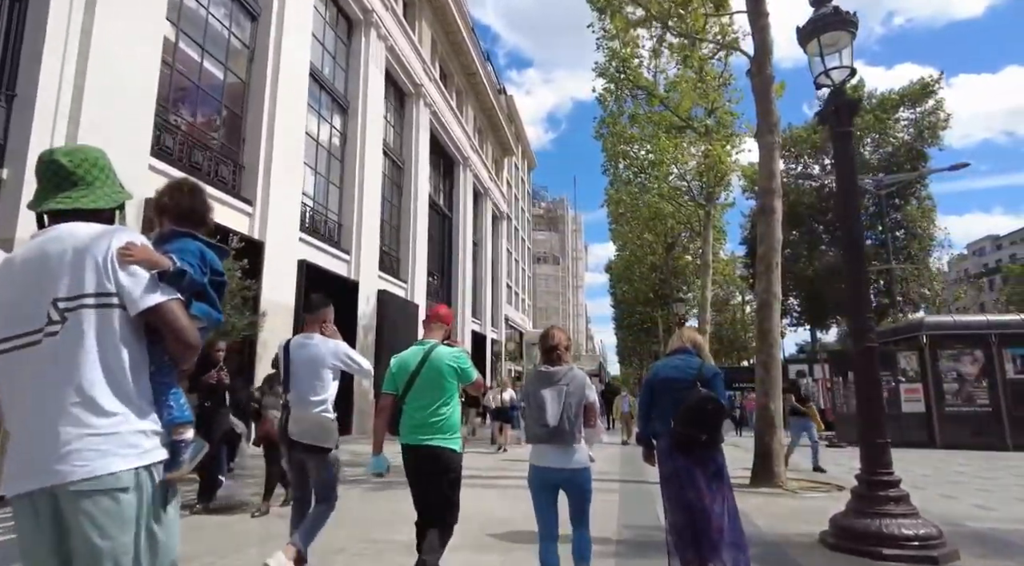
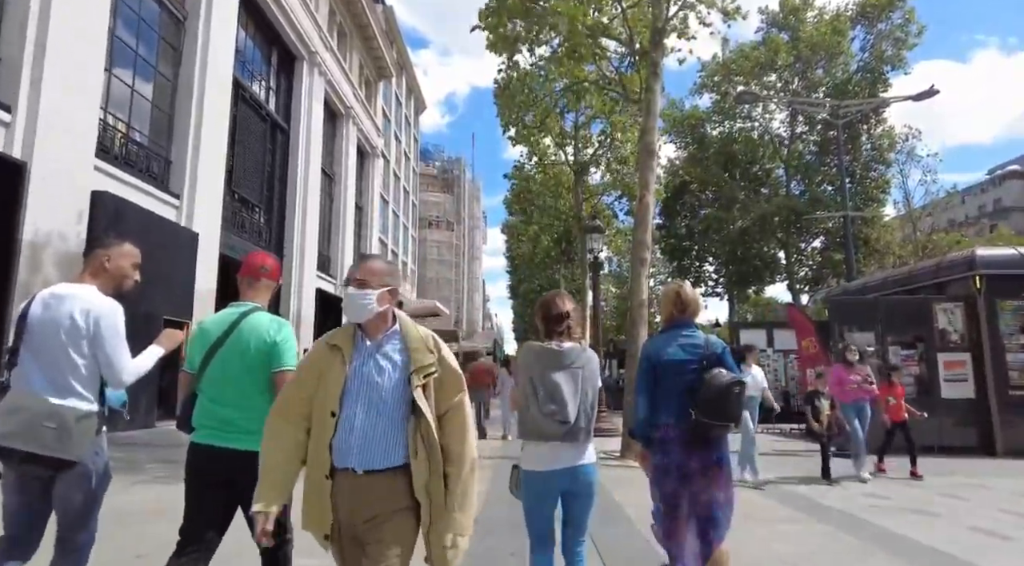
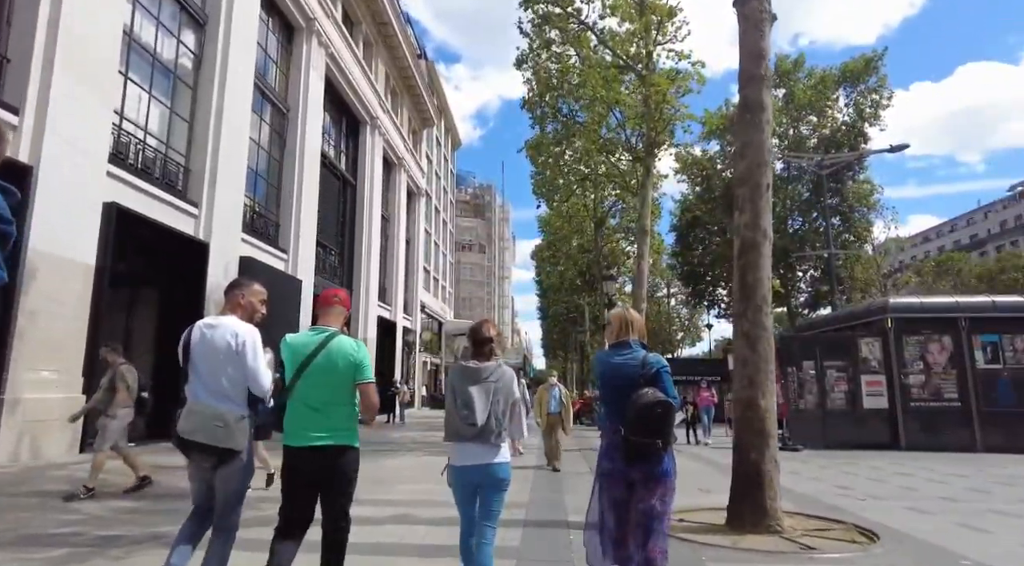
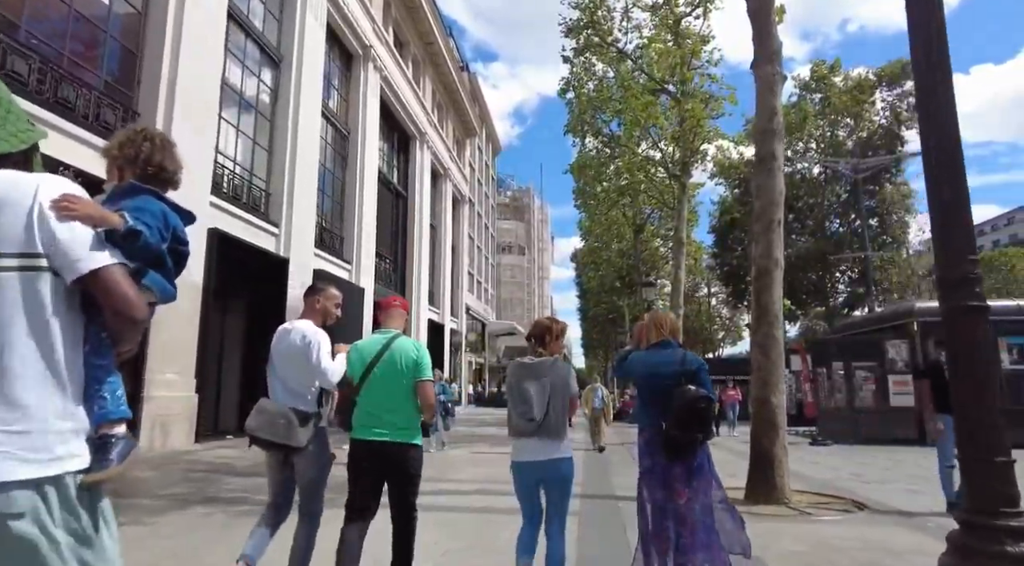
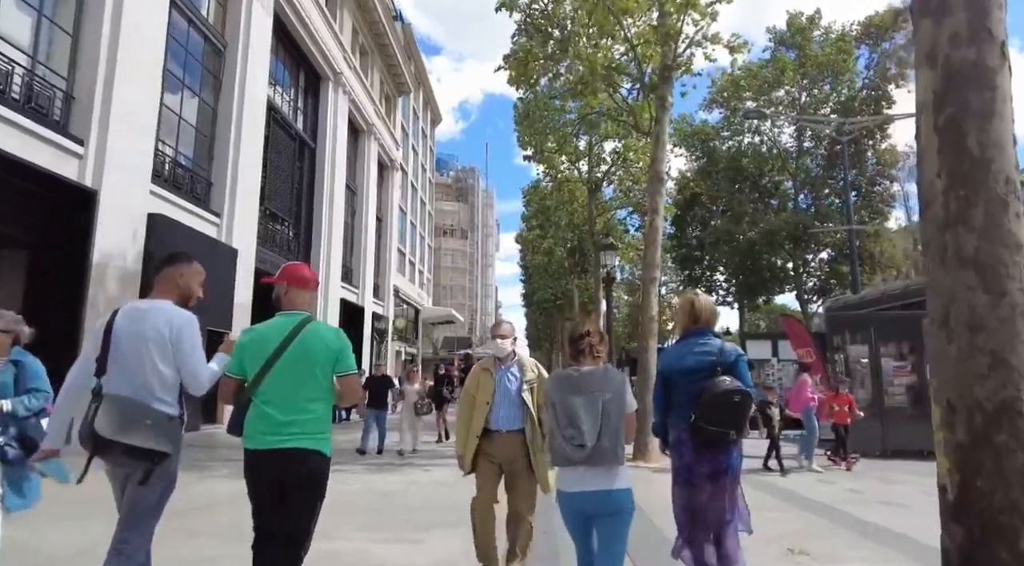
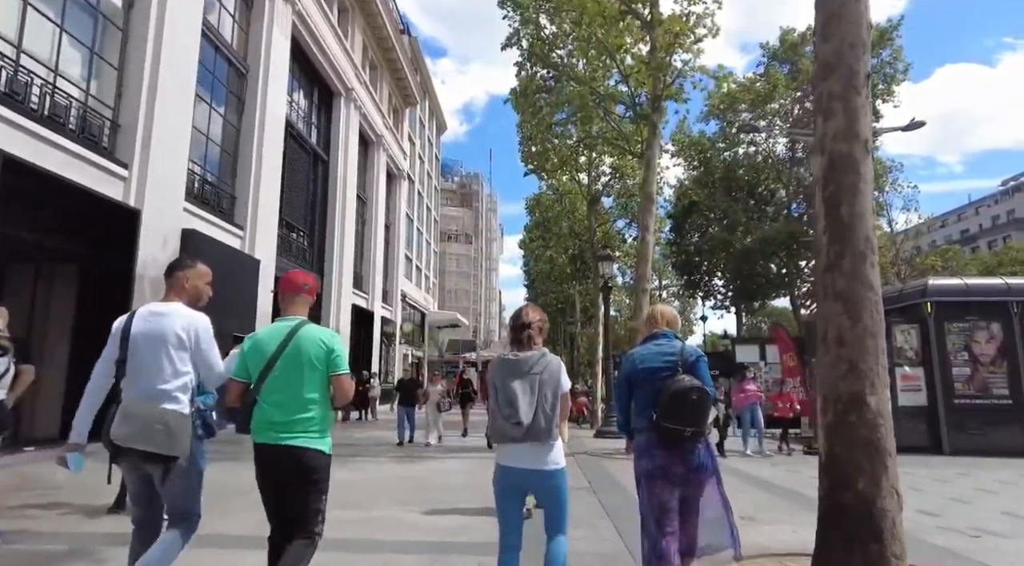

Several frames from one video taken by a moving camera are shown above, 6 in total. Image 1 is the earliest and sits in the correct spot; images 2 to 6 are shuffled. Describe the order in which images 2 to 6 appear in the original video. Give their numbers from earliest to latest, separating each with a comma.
4, 3, 6, 5, 2
